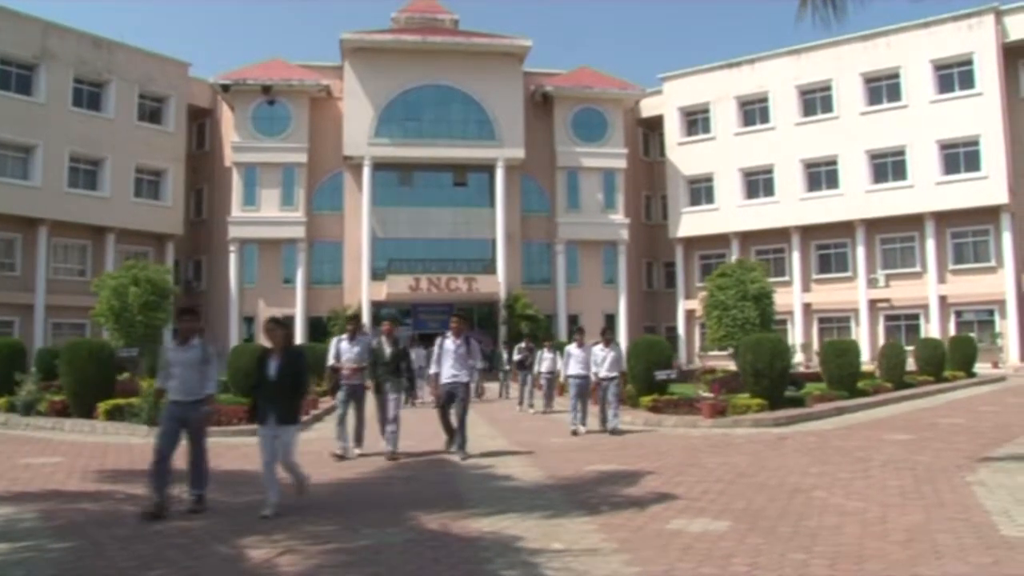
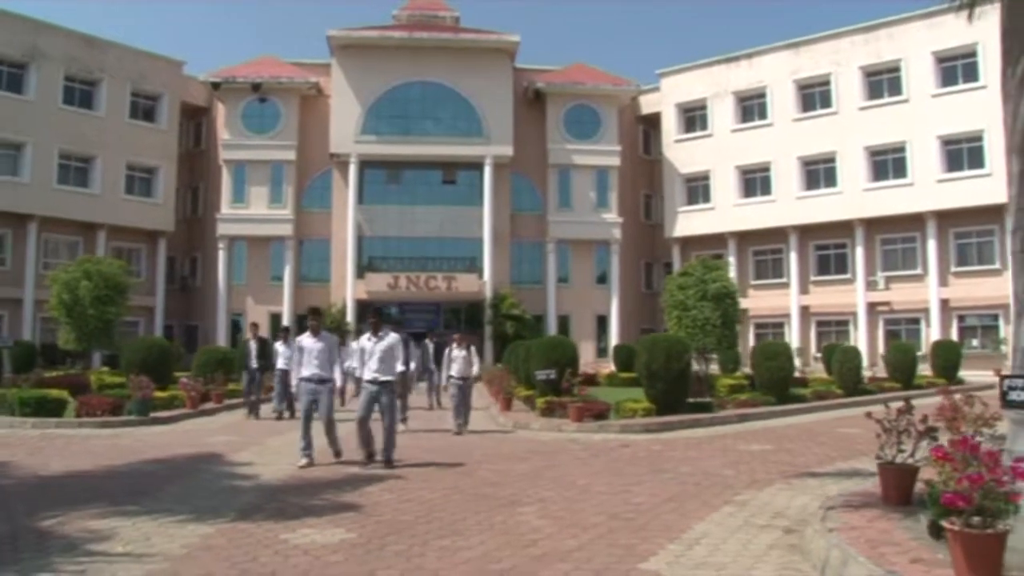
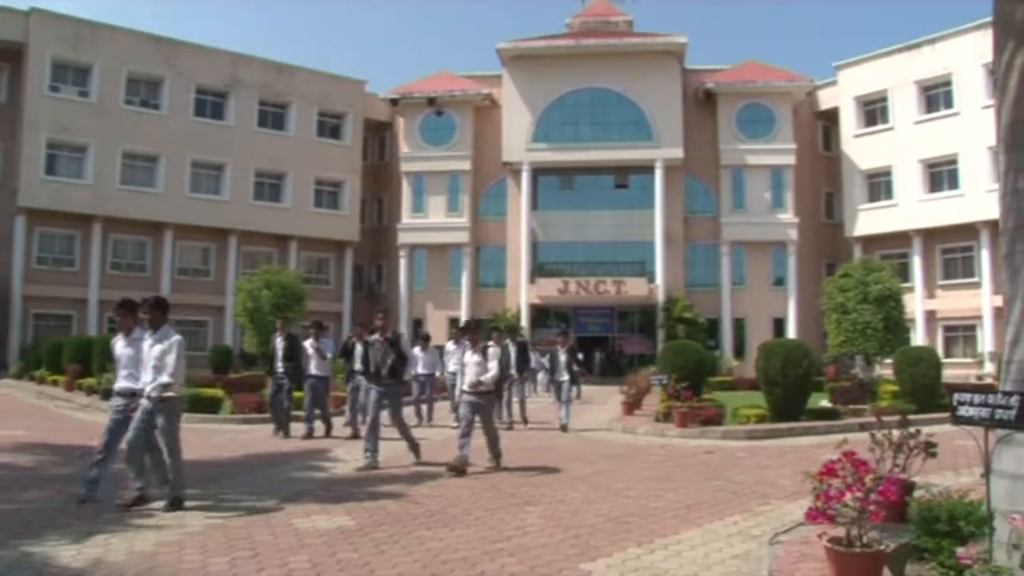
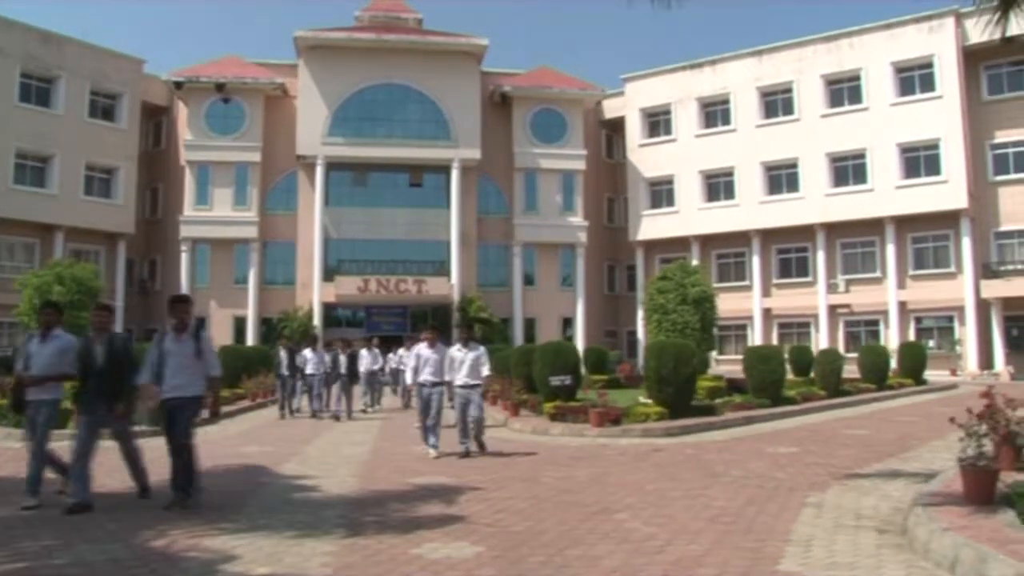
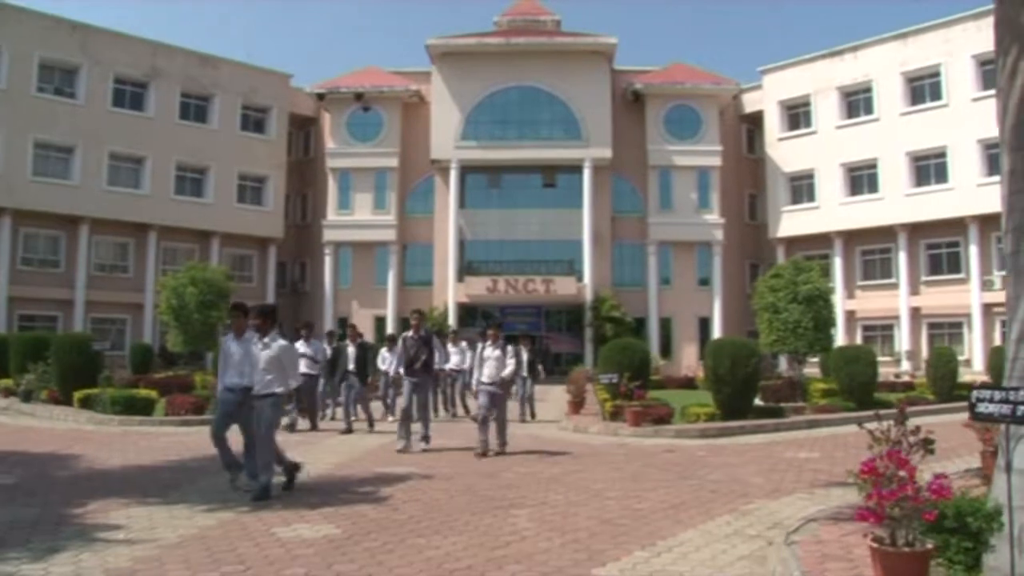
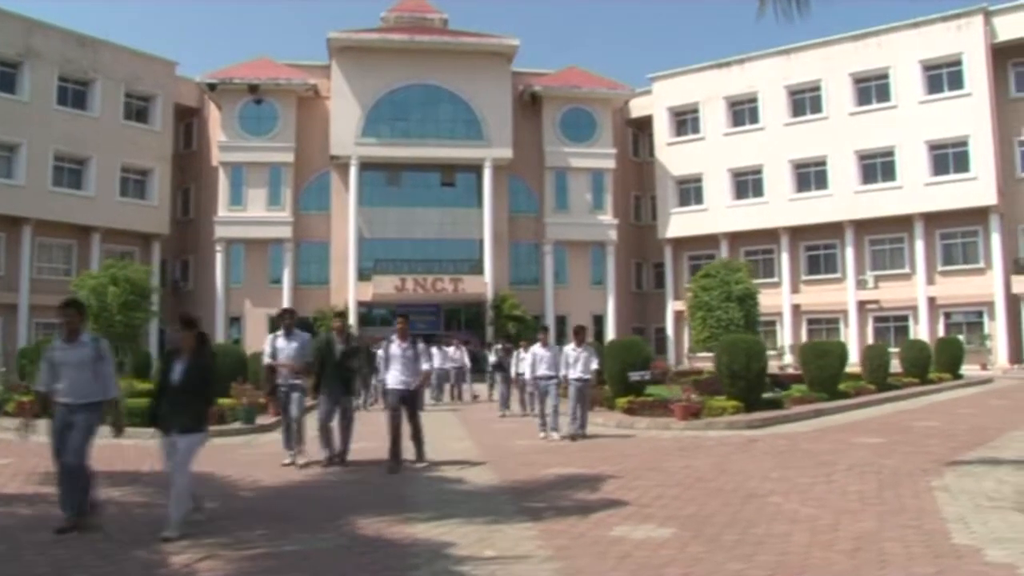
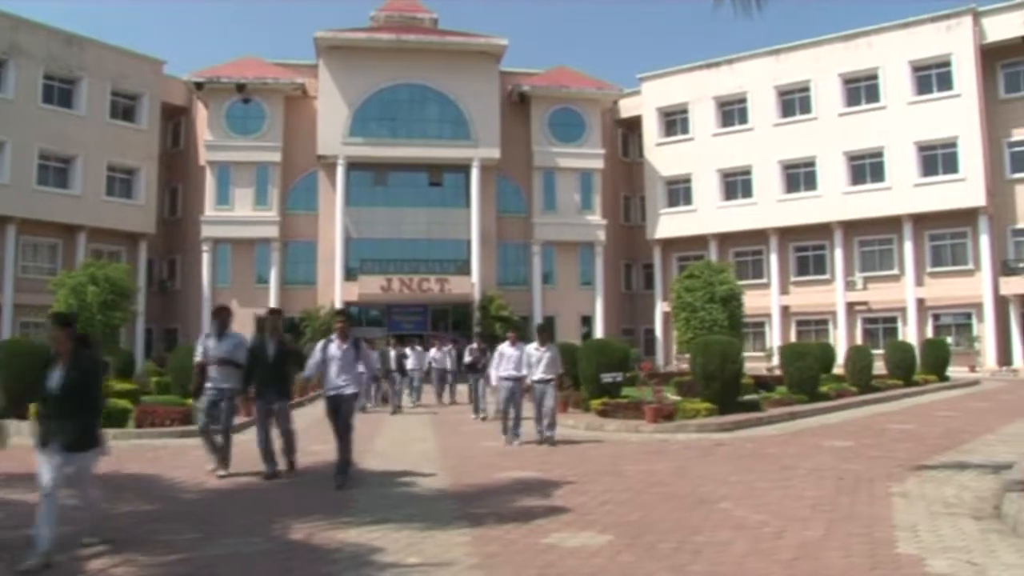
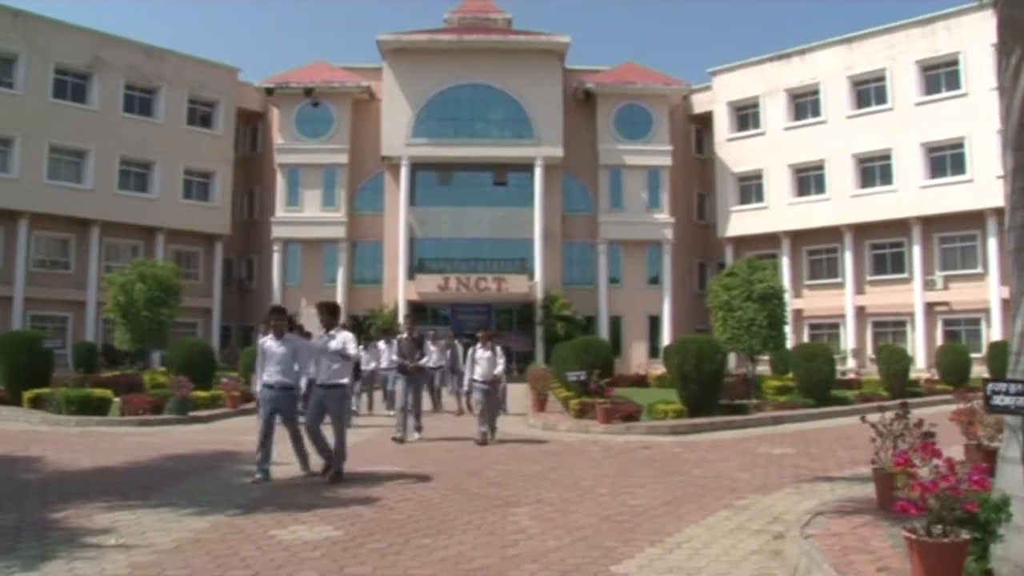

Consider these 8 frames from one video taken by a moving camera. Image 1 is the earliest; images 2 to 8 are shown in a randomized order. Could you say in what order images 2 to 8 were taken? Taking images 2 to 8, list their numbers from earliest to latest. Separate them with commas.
6, 7, 4, 2, 8, 5, 3
